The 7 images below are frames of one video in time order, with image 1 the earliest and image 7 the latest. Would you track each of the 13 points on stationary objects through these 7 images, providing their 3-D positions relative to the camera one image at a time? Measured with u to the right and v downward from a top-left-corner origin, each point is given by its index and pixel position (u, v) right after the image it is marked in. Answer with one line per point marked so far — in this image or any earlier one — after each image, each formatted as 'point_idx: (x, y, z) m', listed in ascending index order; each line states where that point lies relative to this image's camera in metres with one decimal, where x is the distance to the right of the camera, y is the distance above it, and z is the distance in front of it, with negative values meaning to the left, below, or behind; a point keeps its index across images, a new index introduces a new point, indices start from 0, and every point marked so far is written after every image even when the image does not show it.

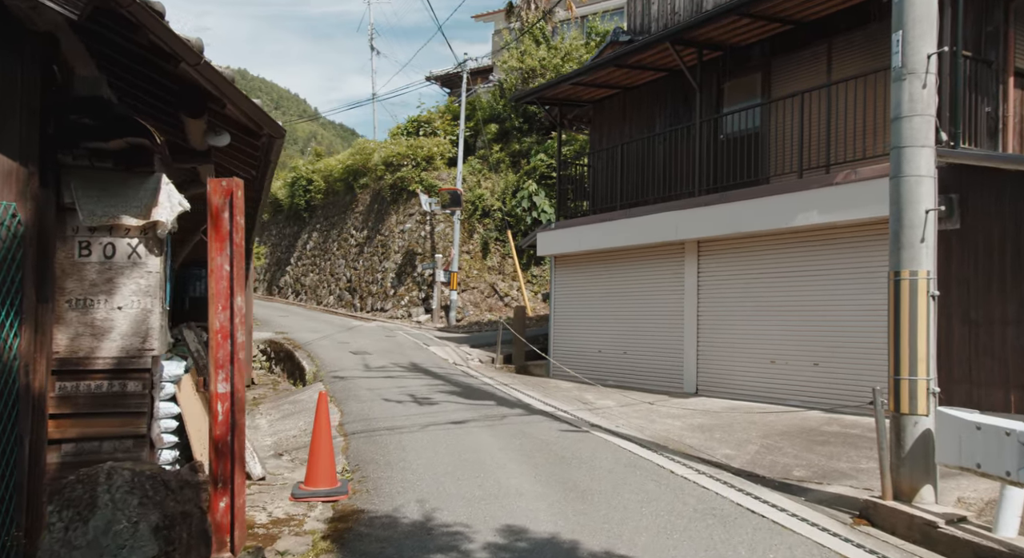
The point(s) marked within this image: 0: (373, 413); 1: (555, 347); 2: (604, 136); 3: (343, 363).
0: (-1.8, -1.7, +8.0) m
1: (+1.0, -1.5, +14.1) m
2: (+2.2, +3.4, +15.0) m
3: (-3.1, -1.6, +11.8) m
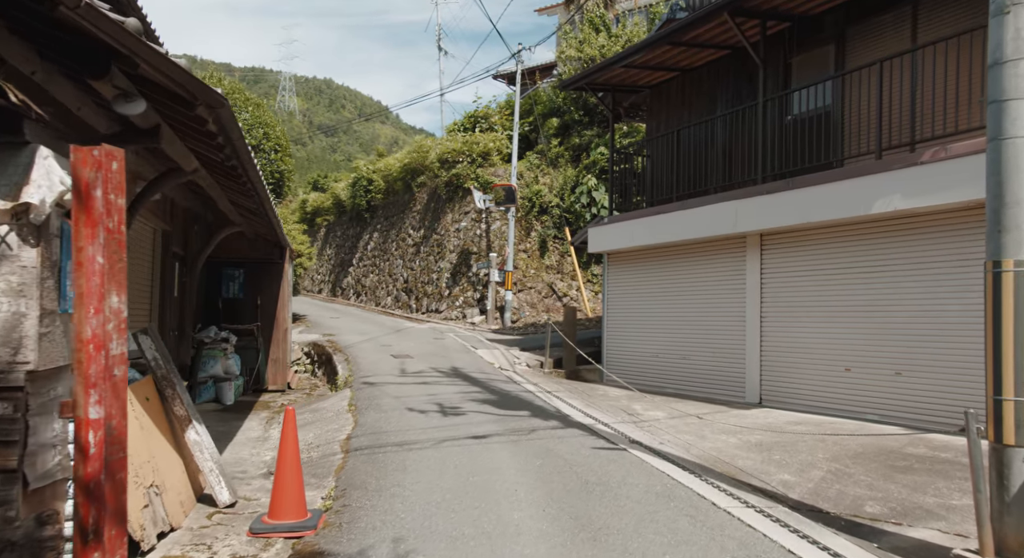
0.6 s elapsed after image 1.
0: (-1.4, -1.7, +7.4) m
1: (+2.0, -1.5, +13.2) m
2: (+3.3, +3.4, +13.9) m
3: (-2.4, -1.6, +11.4) m
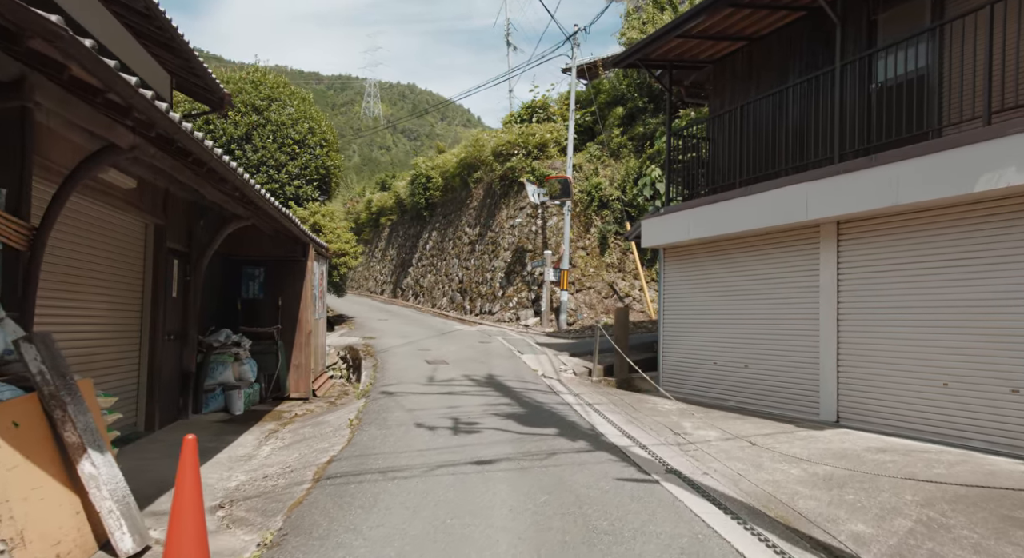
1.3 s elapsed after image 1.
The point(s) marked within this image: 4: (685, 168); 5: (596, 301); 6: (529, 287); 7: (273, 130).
0: (-1.3, -1.7, +6.5) m
1: (+2.8, -1.5, +11.8) m
2: (+4.1, +3.5, +12.4) m
3: (-1.7, -1.6, +10.6) m
4: (+3.5, +2.2, +12.8) m
5: (+2.4, -0.6, +18.2) m
6: (+0.5, -0.2, +18.4) m
7: (-5.8, +3.7, +15.7) m
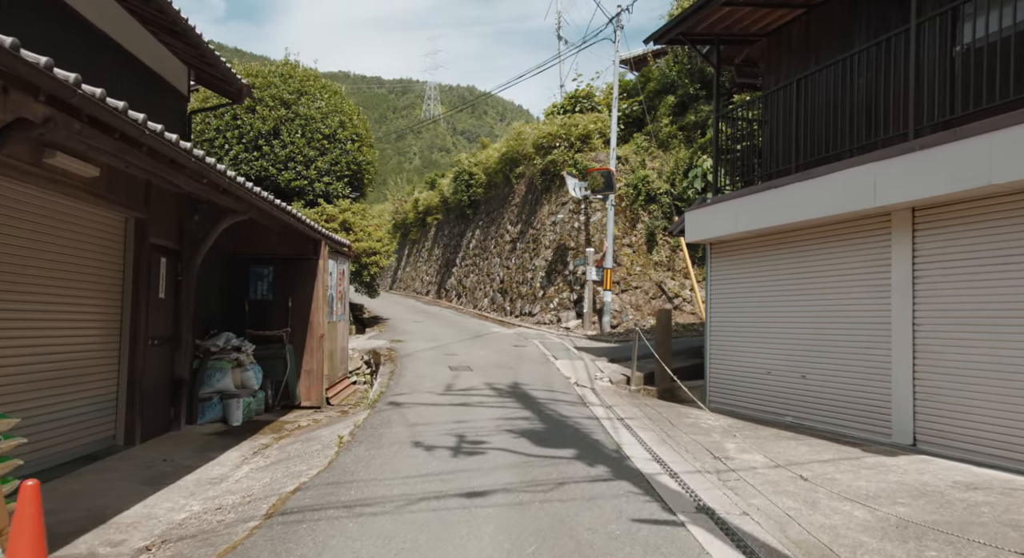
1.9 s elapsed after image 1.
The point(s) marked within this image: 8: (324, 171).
0: (-1.3, -1.7, +5.7) m
1: (+3.3, -1.4, +10.6) m
2: (+4.6, +3.5, +11.1) m
3: (-1.3, -1.6, +9.8) m
4: (+4.0, +2.2, +11.5) m
5: (+3.5, -0.6, +17.0) m
6: (+1.6, -0.2, +17.4) m
7: (-5.0, +3.7, +15.3) m
8: (-4.5, +2.7, +15.7) m
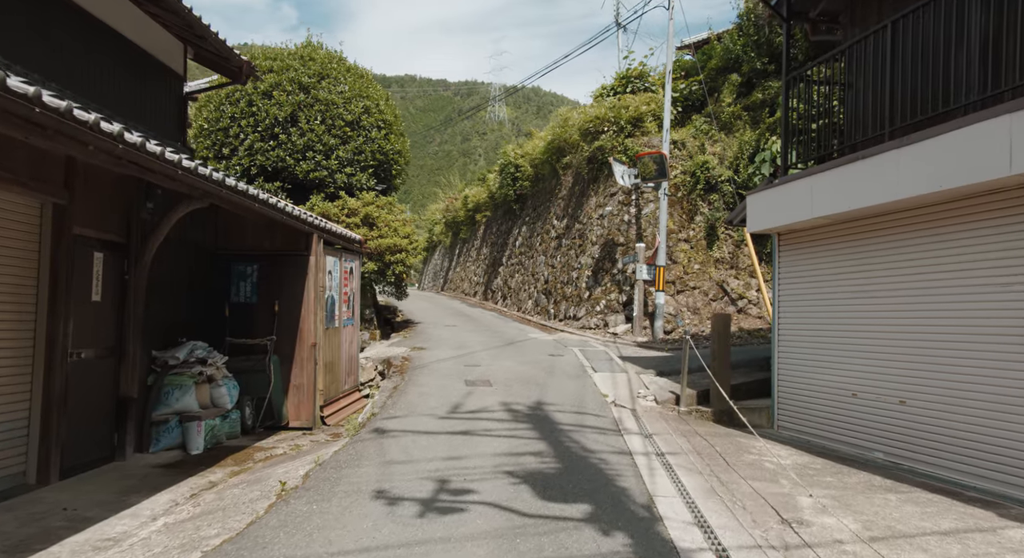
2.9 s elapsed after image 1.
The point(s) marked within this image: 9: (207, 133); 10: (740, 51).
0: (-1.4, -1.7, +4.2) m
1: (+3.6, -1.4, +8.7) m
2: (+5.0, +3.5, +9.0) m
3: (-1.1, -1.6, +8.3) m
4: (+4.4, +2.2, +9.4) m
5: (+4.4, -0.6, +15.0) m
6: (+2.6, -0.2, +15.6) m
7: (-4.2, +3.7, +14.1) m
8: (-3.7, +2.7, +14.5) m
9: (-6.6, +3.2, +14.0) m
10: (+6.4, +6.4, +18.1) m
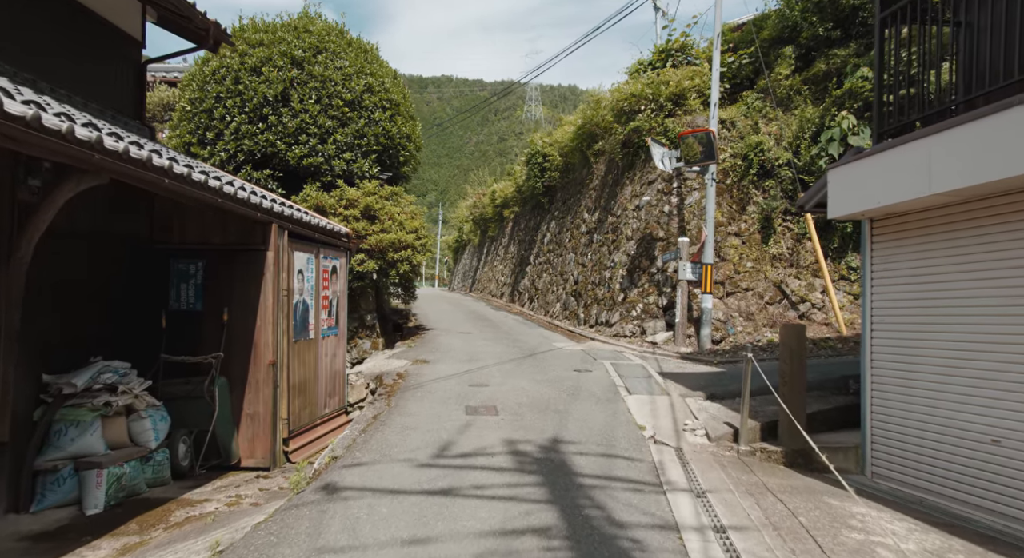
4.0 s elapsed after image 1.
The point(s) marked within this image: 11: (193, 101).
0: (-1.6, -1.7, +2.4) m
1: (+3.7, -1.4, +6.6) m
2: (+5.1, +3.5, +6.8) m
3: (-1.0, -1.6, +6.4) m
4: (+4.5, +2.2, +7.3) m
5: (+4.9, -0.6, +12.8) m
6: (+3.1, -0.2, +13.5) m
7: (-3.8, +3.7, +12.4) m
8: (-3.3, +2.7, +12.8) m
9: (-6.2, +3.2, +12.4) m
10: (+7.0, +6.4, +15.8) m
11: (-6.2, +3.5, +12.4) m
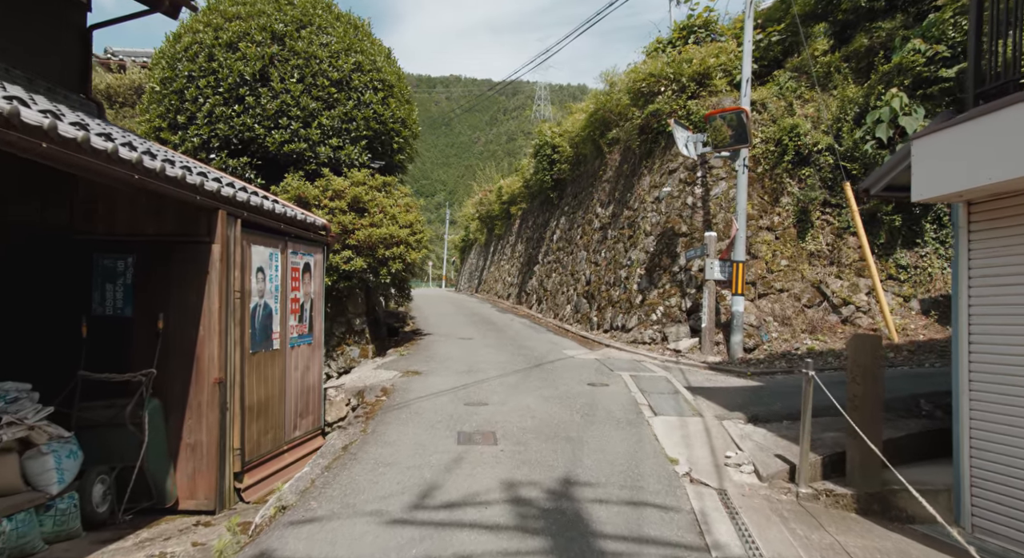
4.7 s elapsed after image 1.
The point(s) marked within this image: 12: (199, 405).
0: (-1.6, -1.7, +1.1) m
1: (+3.7, -1.4, +5.2) m
2: (+5.1, +3.5, +5.4) m
3: (-1.0, -1.6, +5.1) m
4: (+4.6, +2.2, +5.9) m
5: (+5.0, -0.6, +11.4) m
6: (+3.2, -0.2, +12.1) m
7: (-3.7, +3.7, +11.1) m
8: (-3.2, +2.7, +11.5) m
9: (-6.1, +3.2, +11.2) m
10: (+7.1, +6.4, +14.4) m
11: (-6.1, +3.5, +11.2) m
12: (-2.7, -1.1, +5.4) m
